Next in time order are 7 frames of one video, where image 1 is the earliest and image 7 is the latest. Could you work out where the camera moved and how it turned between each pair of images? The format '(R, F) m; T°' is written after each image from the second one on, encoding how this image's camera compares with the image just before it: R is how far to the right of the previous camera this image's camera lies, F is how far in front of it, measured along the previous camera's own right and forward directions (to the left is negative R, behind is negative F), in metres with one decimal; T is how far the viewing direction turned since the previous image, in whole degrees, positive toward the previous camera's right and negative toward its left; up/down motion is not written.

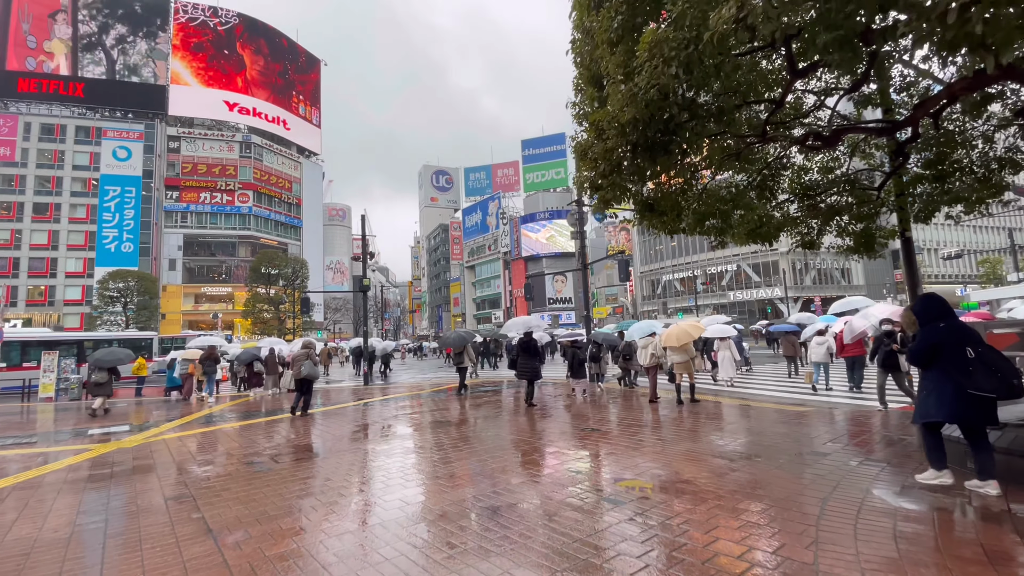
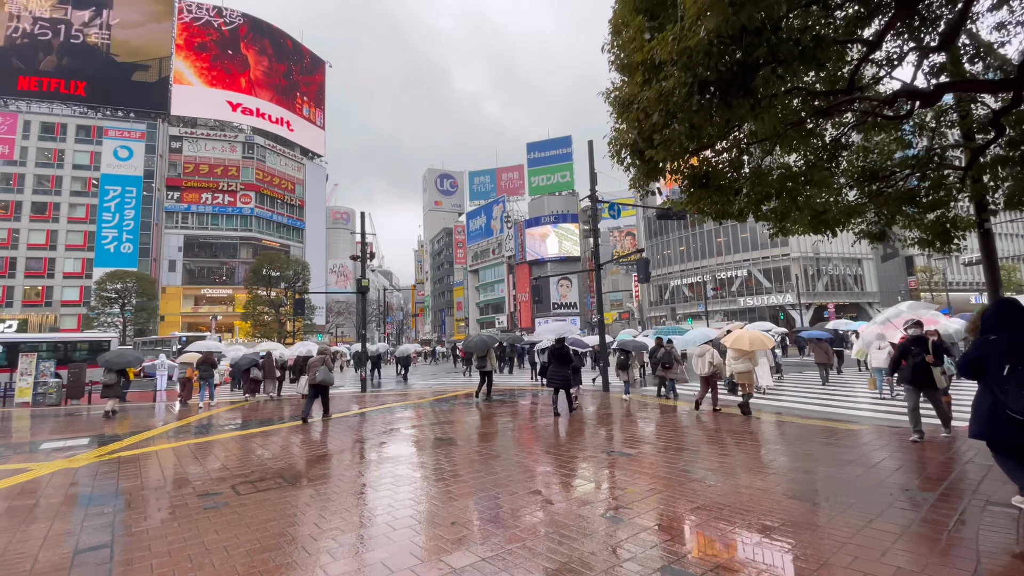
(-0.1, +0.8) m; 0°
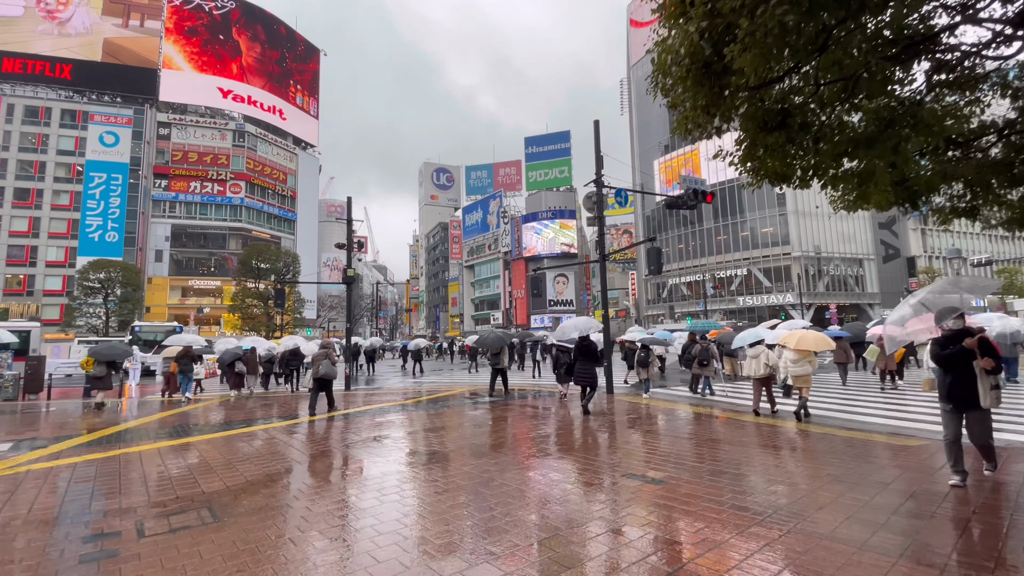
(0.0, +0.9) m; +1°
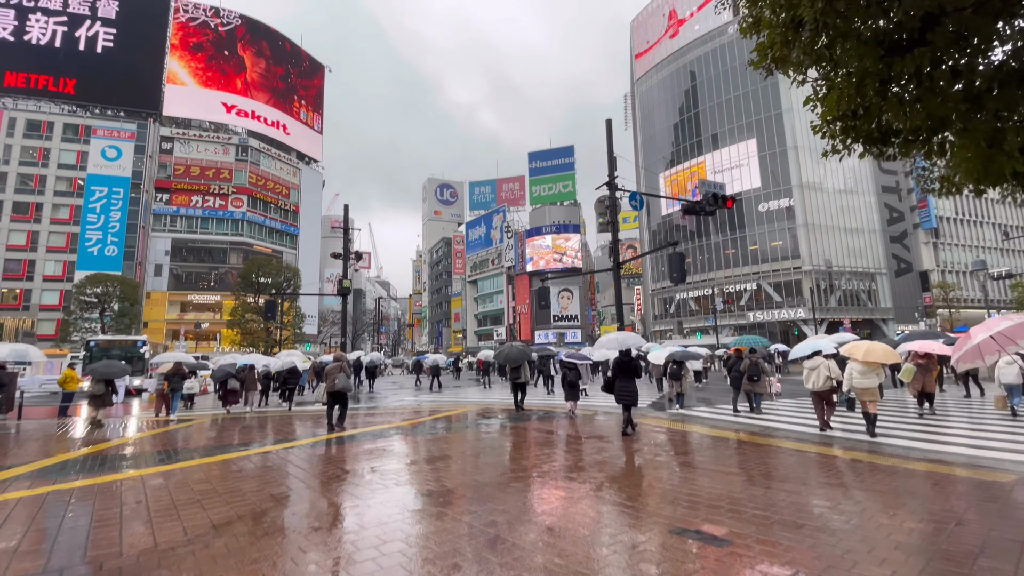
(-0.1, +0.8) m; 0°
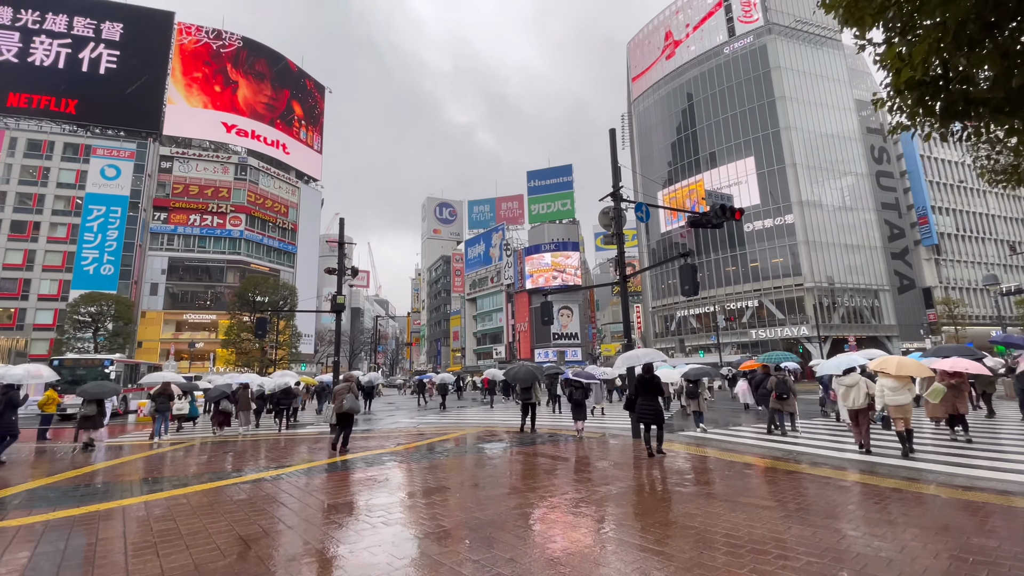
(0.0, +0.4) m; 0°
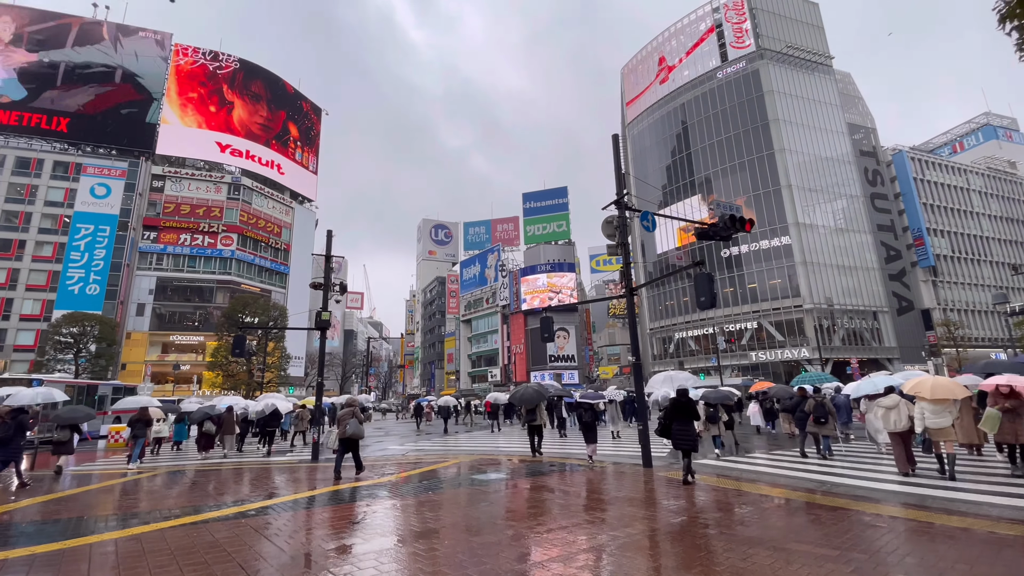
(0.0, +0.7) m; +1°
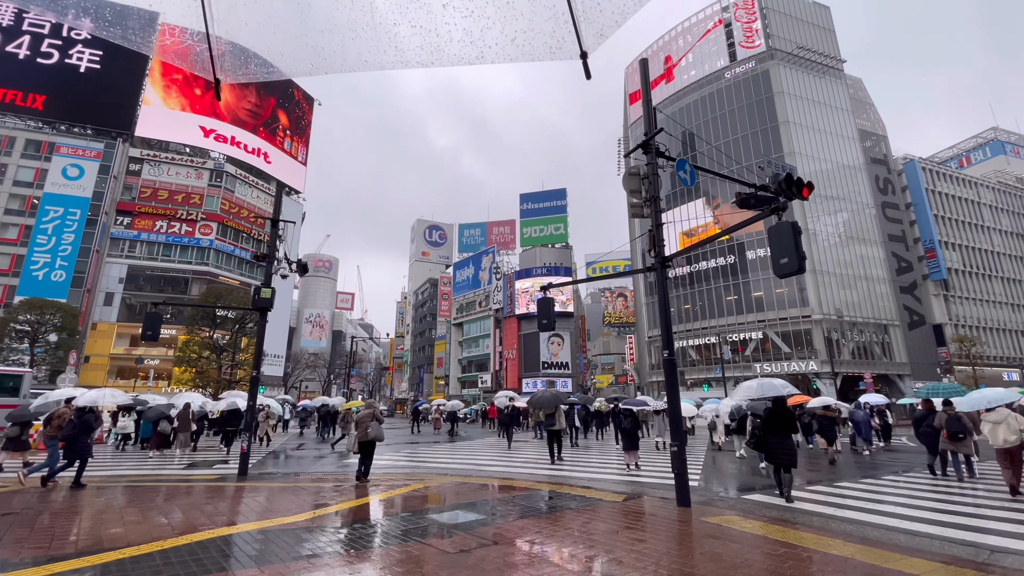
(+0.1, +2.2) m; +1°
